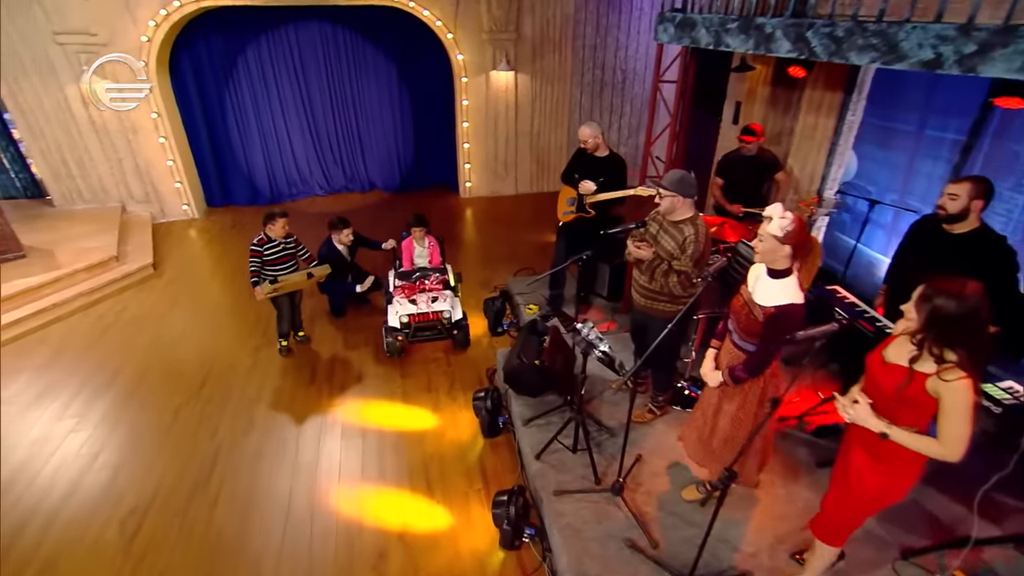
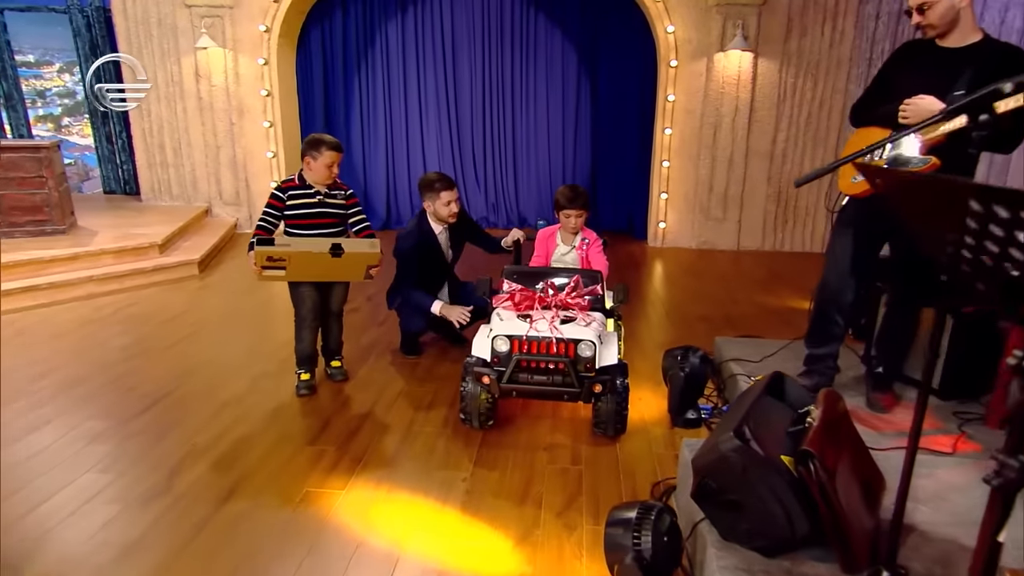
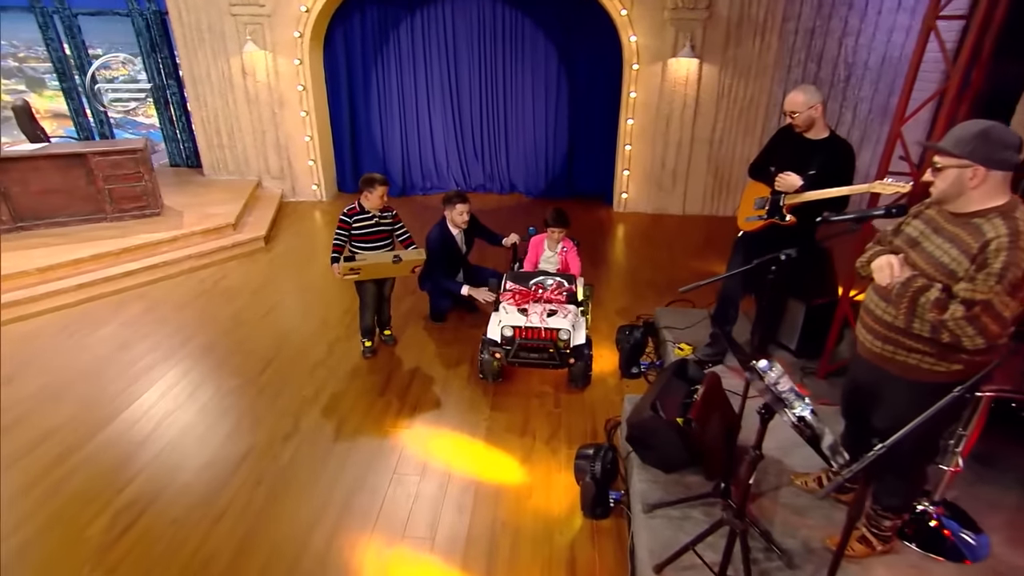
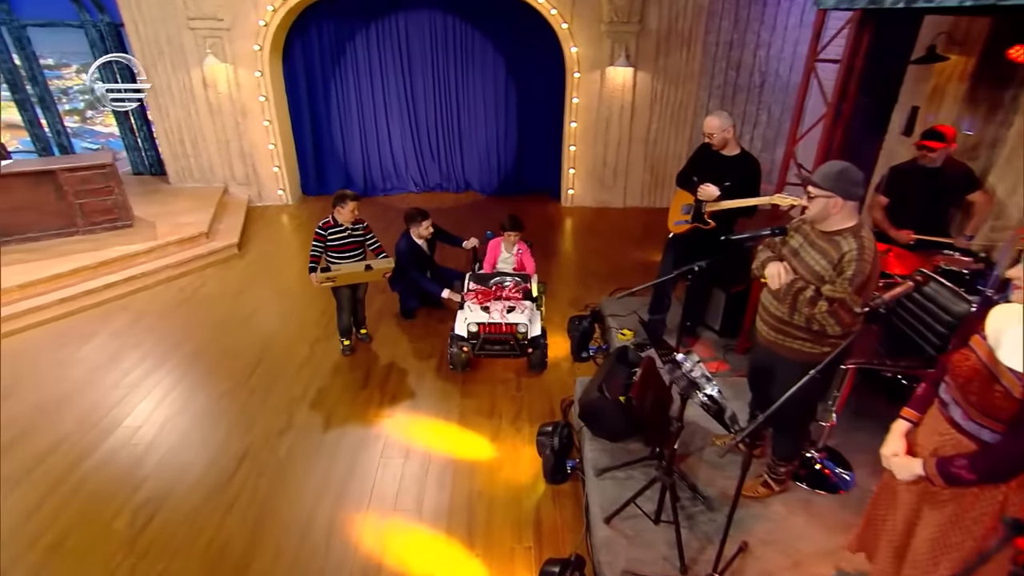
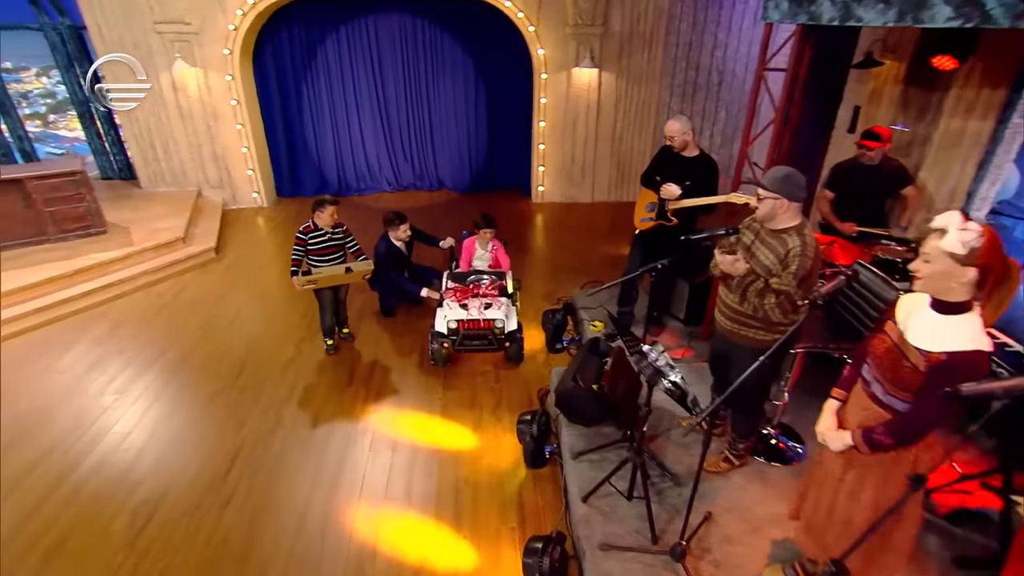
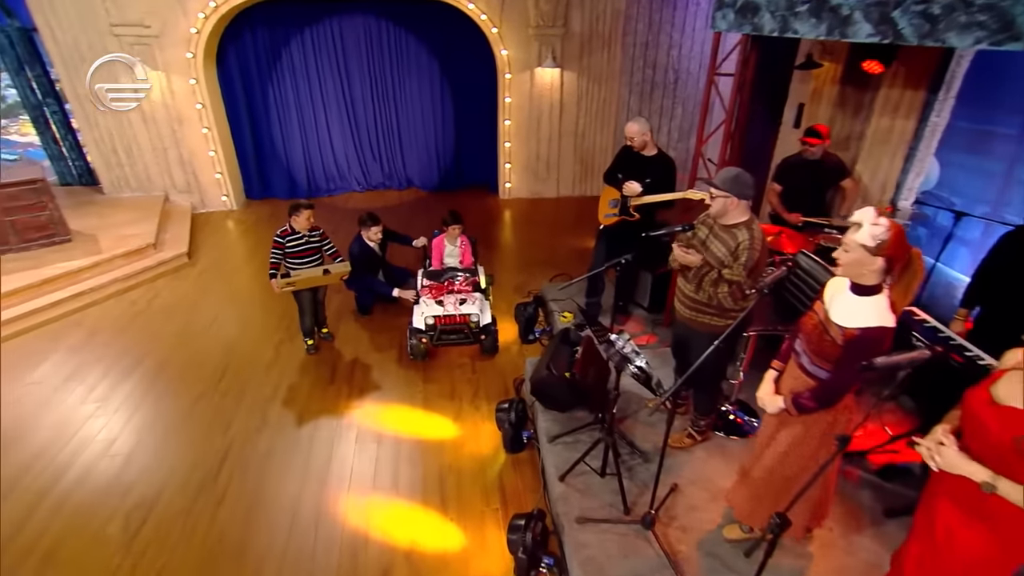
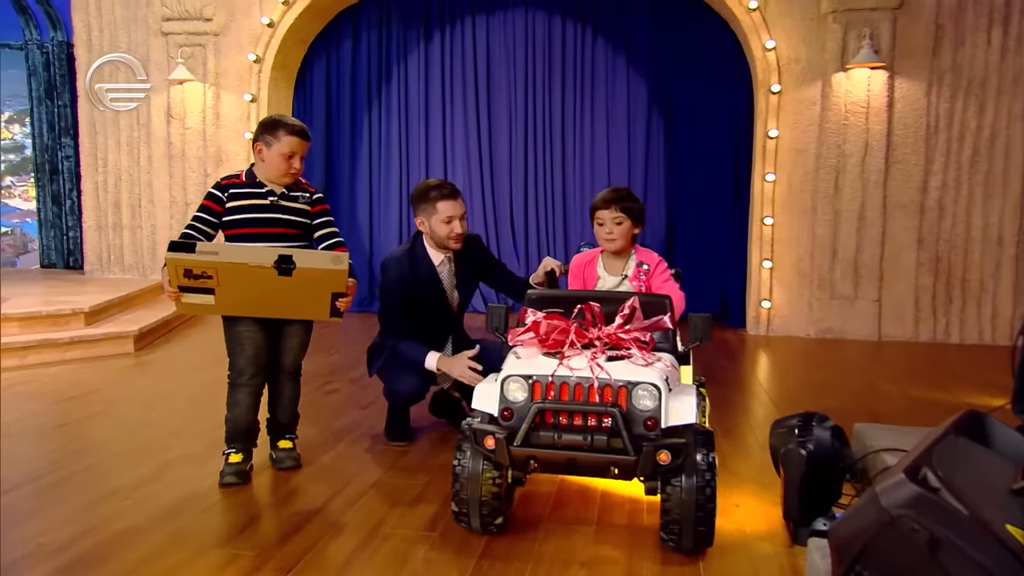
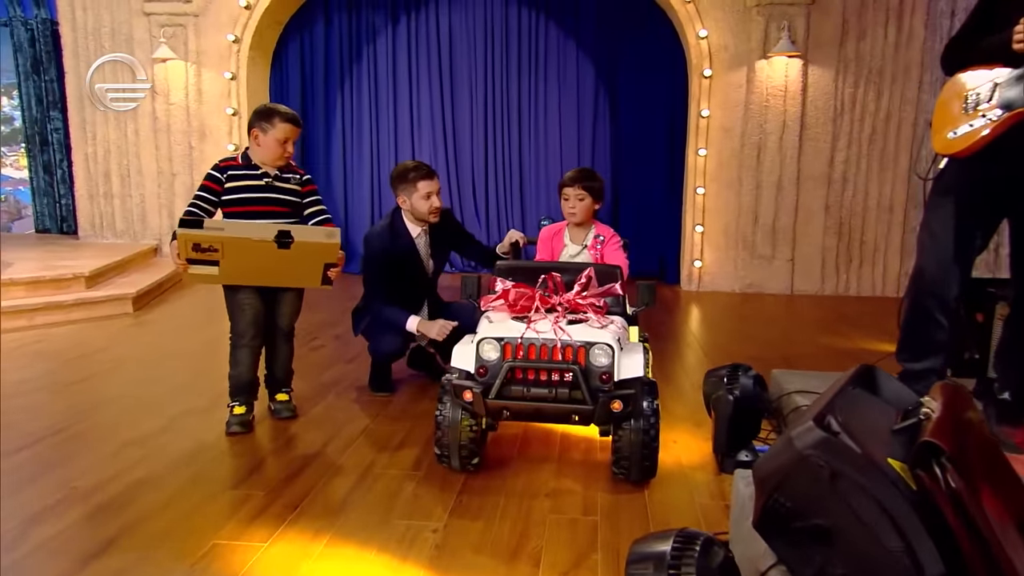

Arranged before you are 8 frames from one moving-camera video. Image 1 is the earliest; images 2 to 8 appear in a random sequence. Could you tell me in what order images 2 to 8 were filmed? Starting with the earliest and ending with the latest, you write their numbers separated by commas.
6, 5, 4, 3, 2, 8, 7
